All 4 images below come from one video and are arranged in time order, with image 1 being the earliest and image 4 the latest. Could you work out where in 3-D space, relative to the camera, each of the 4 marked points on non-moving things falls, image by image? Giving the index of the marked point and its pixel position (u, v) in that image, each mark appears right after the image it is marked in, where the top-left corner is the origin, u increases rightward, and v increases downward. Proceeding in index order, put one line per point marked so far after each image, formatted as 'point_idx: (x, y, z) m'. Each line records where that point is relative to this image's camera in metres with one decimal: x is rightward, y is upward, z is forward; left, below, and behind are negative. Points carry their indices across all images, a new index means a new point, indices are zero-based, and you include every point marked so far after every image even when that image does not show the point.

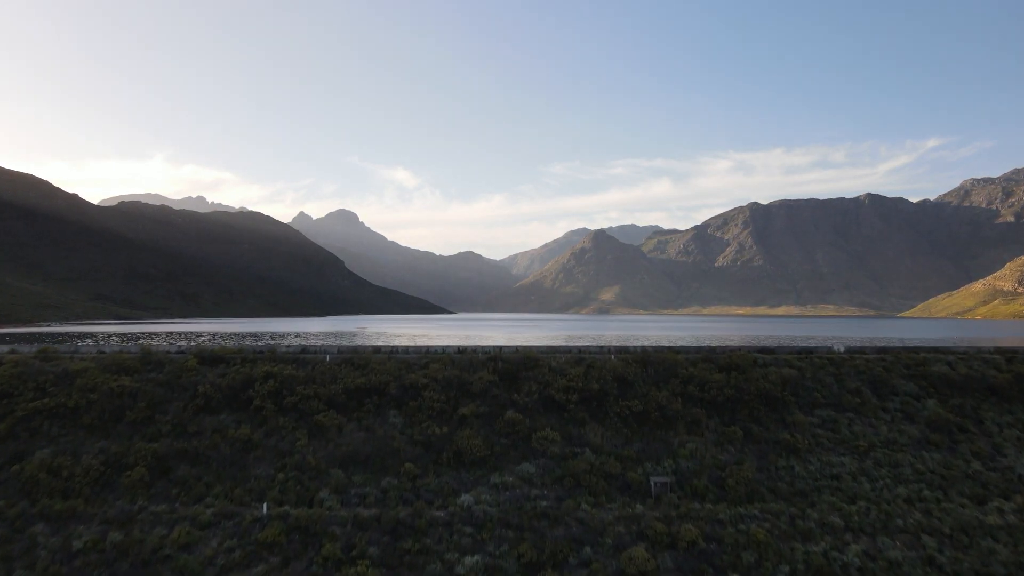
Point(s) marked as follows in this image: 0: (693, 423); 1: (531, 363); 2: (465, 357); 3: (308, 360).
0: (+4.9, -3.7, +16.4) m
1: (+0.6, -2.3, +18.1) m
2: (-1.4, -2.1, +18.5) m
3: (-6.1, -2.1, +18.1) m
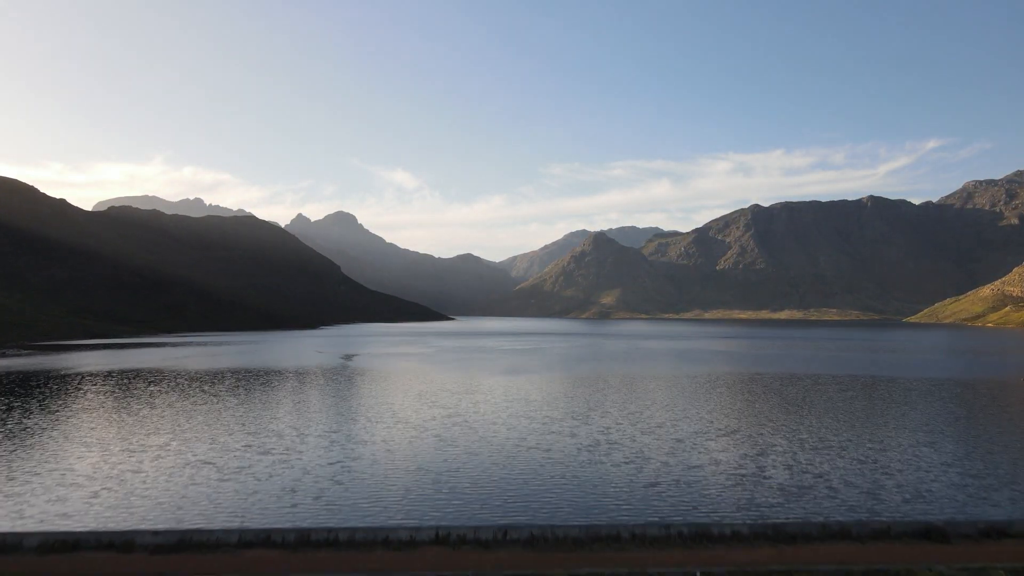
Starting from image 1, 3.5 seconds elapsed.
0: (+5.1, -6.6, +8.6) m
1: (+0.8, -5.2, +10.4) m
2: (-1.2, -5.1, +10.8) m
3: (-5.8, -5.1, +10.3) m
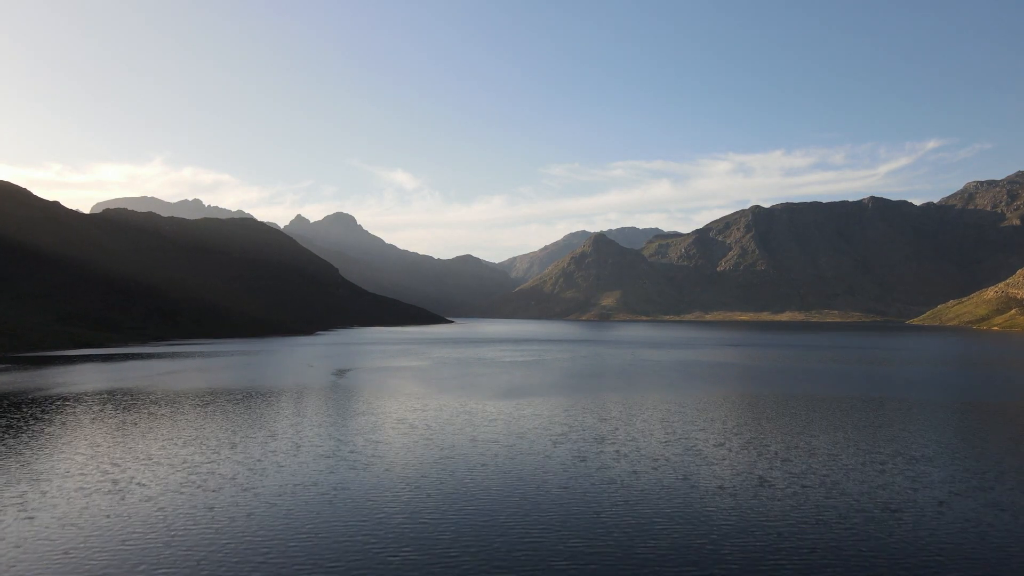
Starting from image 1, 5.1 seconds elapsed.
0: (+5.2, -8.1, +5.0) m
1: (+0.9, -6.8, +6.8) m
2: (-1.1, -6.6, +7.2) m
3: (-5.8, -6.7, +6.7) m
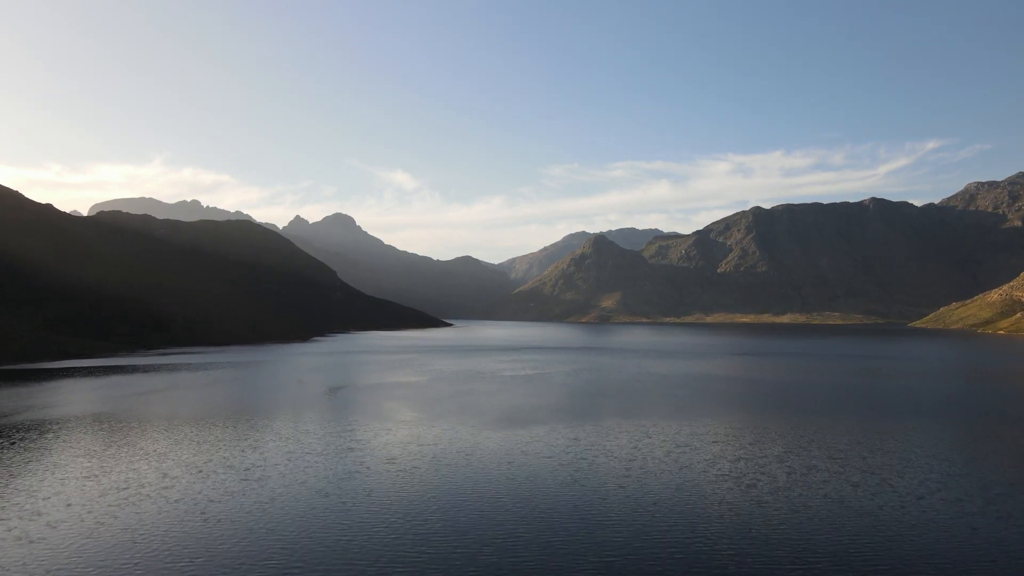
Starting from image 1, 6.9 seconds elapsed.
0: (+5.2, -9.9, +1.7) m
1: (+0.8, -8.5, +3.4) m
2: (-1.1, -8.3, +3.8) m
3: (-5.8, -8.4, +3.4) m
